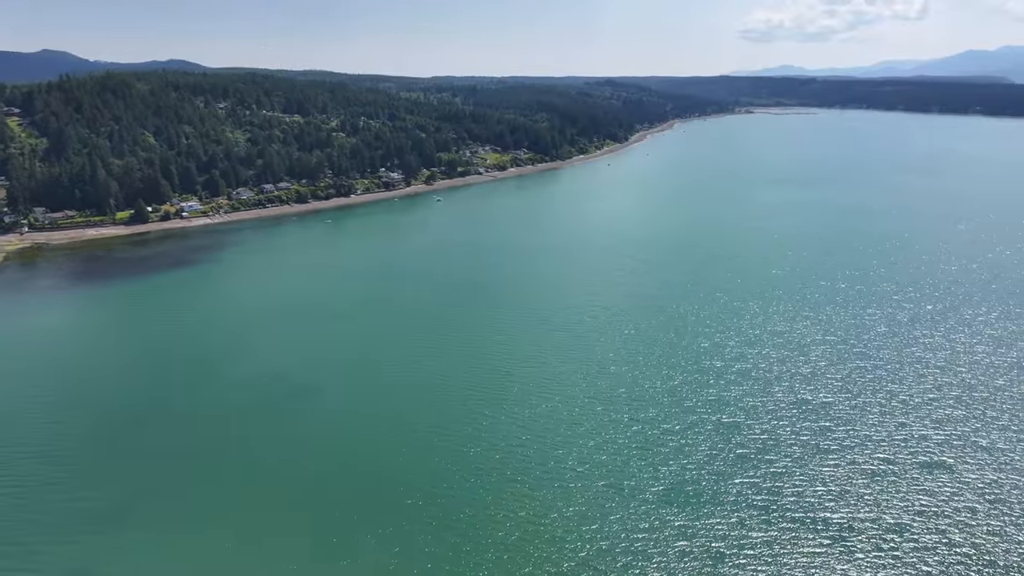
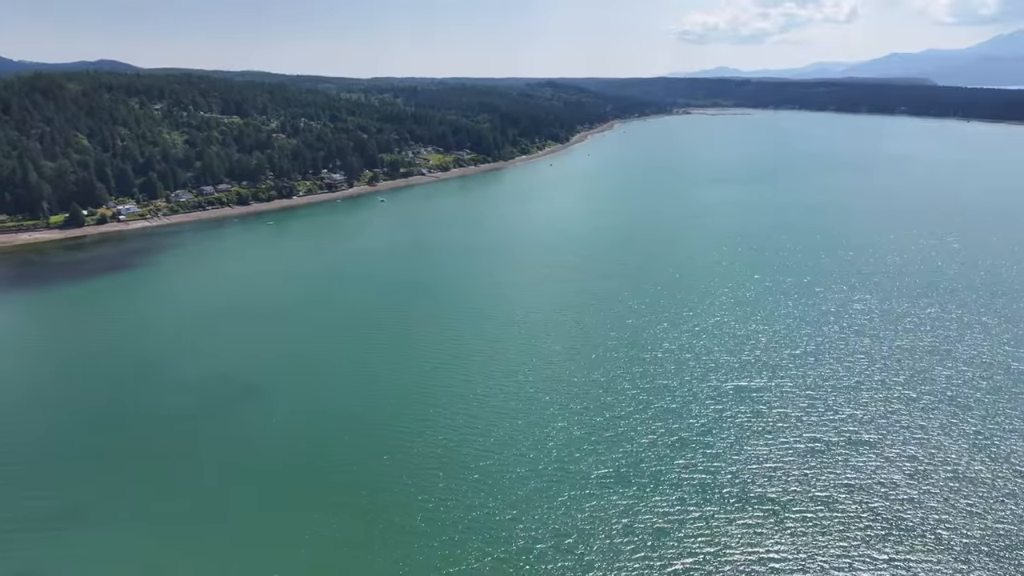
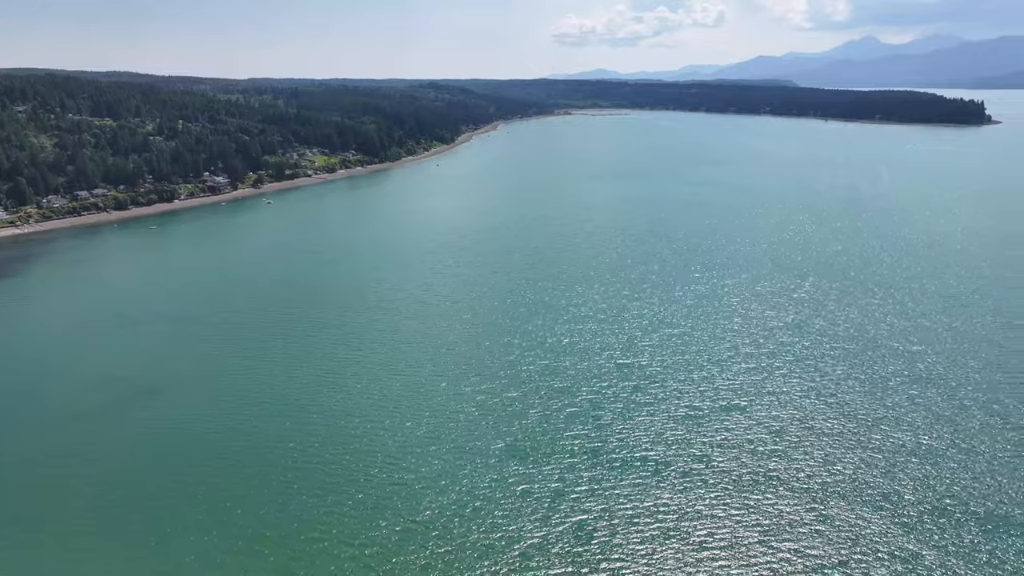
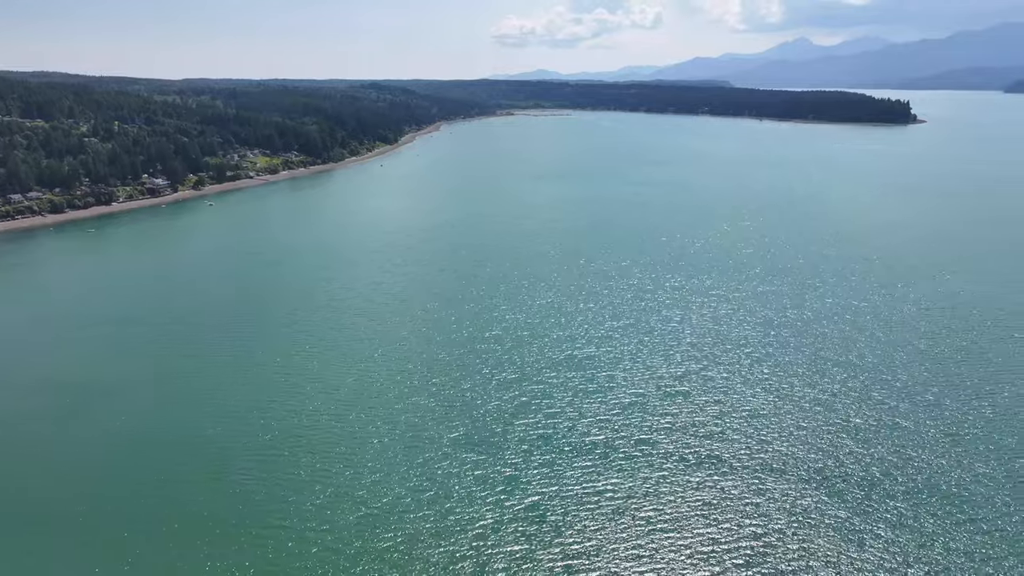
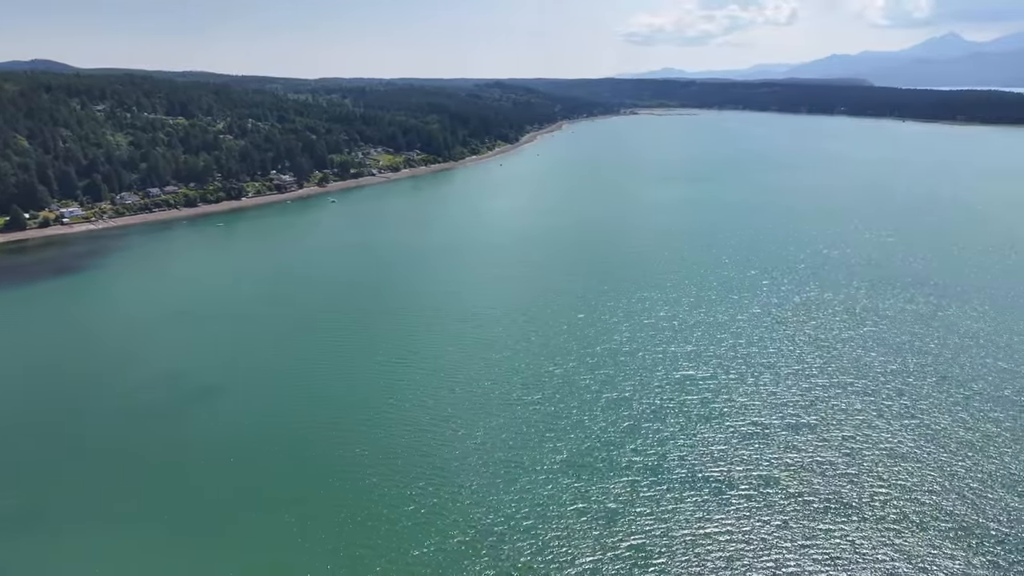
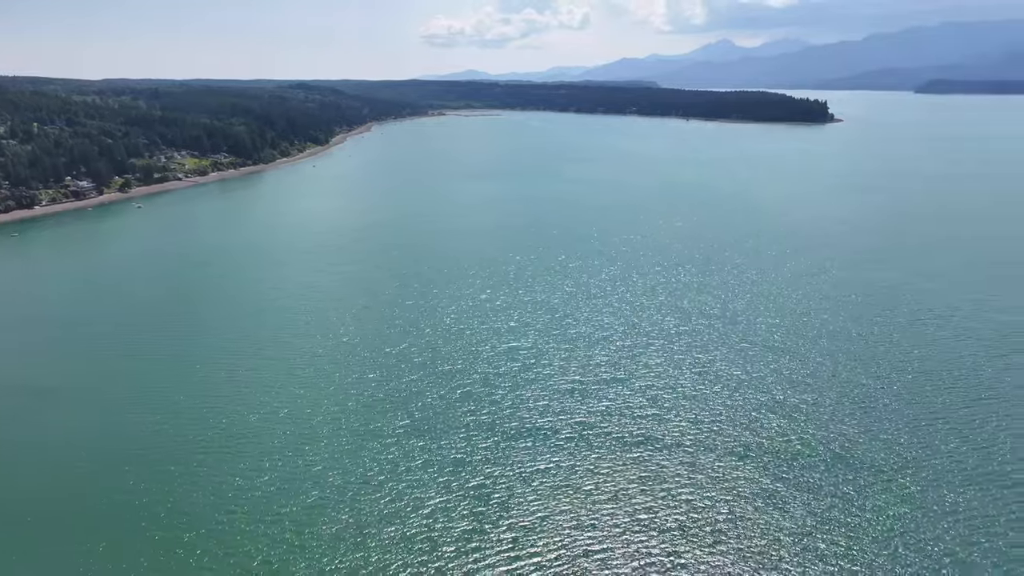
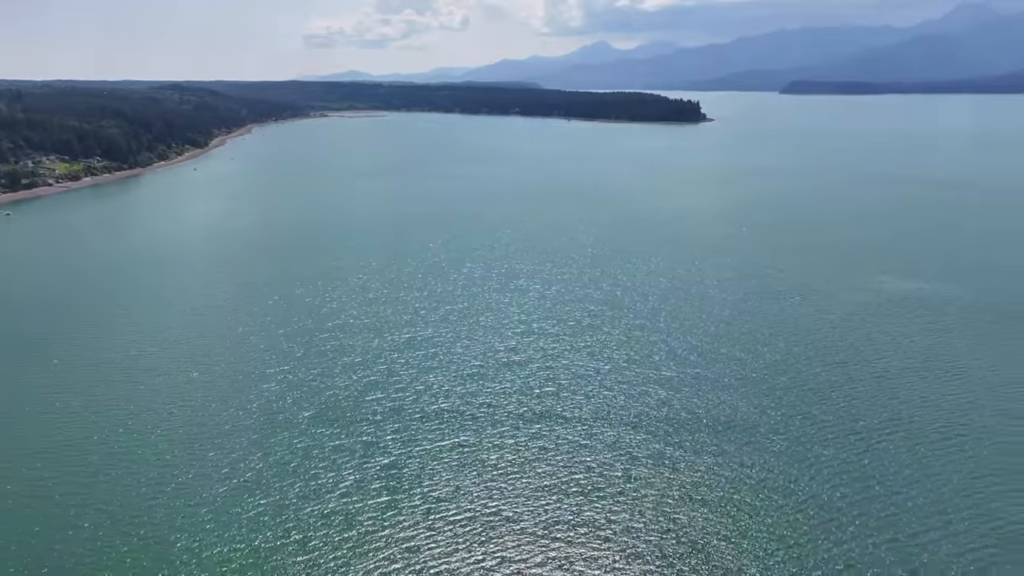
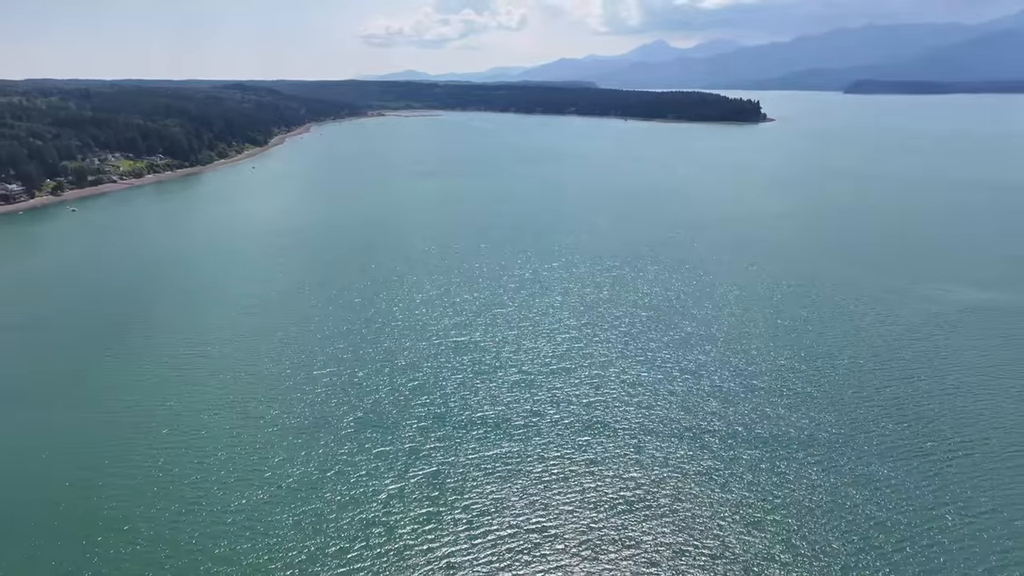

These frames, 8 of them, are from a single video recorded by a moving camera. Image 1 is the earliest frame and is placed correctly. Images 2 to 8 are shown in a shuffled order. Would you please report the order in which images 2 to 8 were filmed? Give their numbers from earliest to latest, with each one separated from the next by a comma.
2, 5, 3, 4, 6, 8, 7
